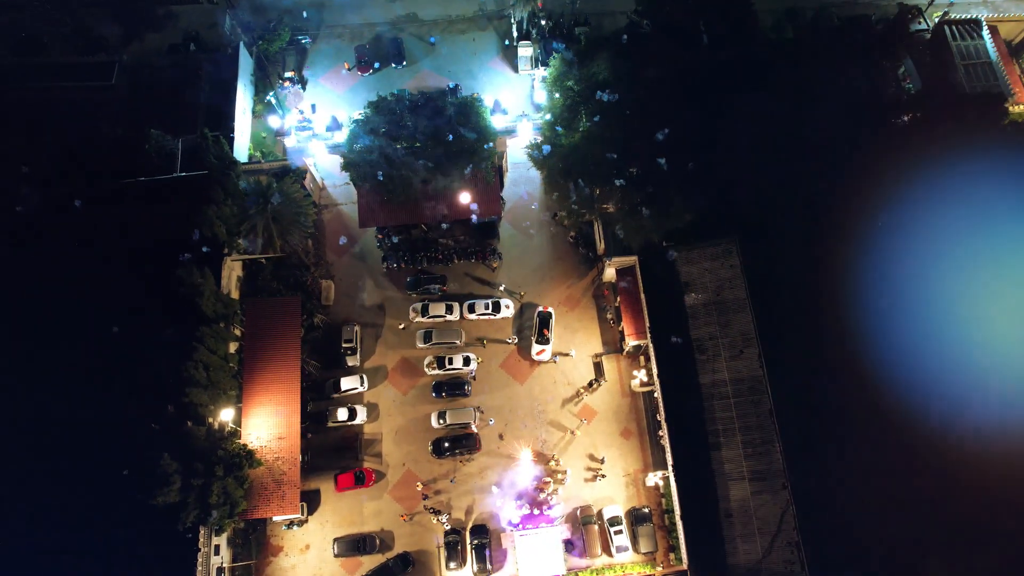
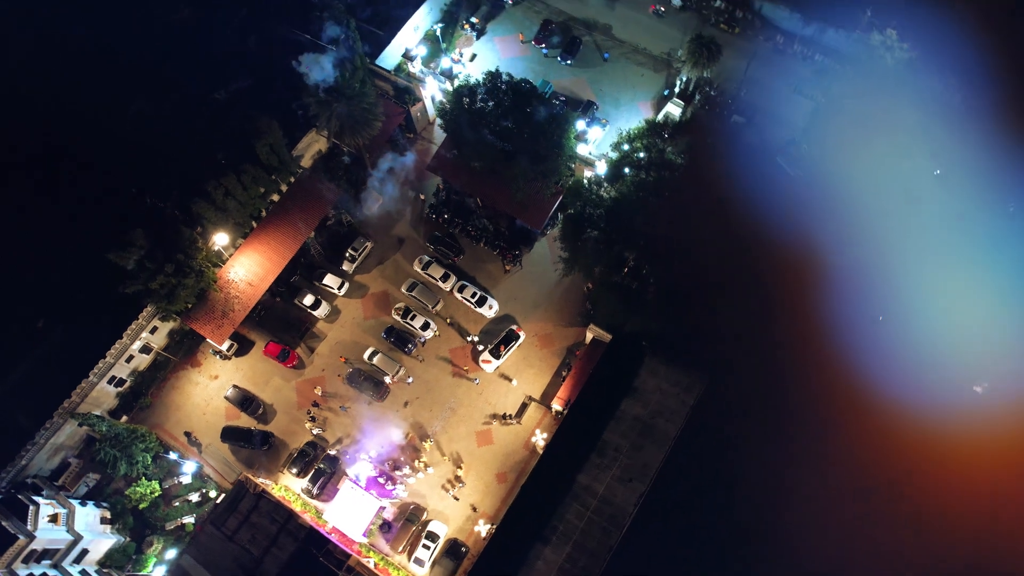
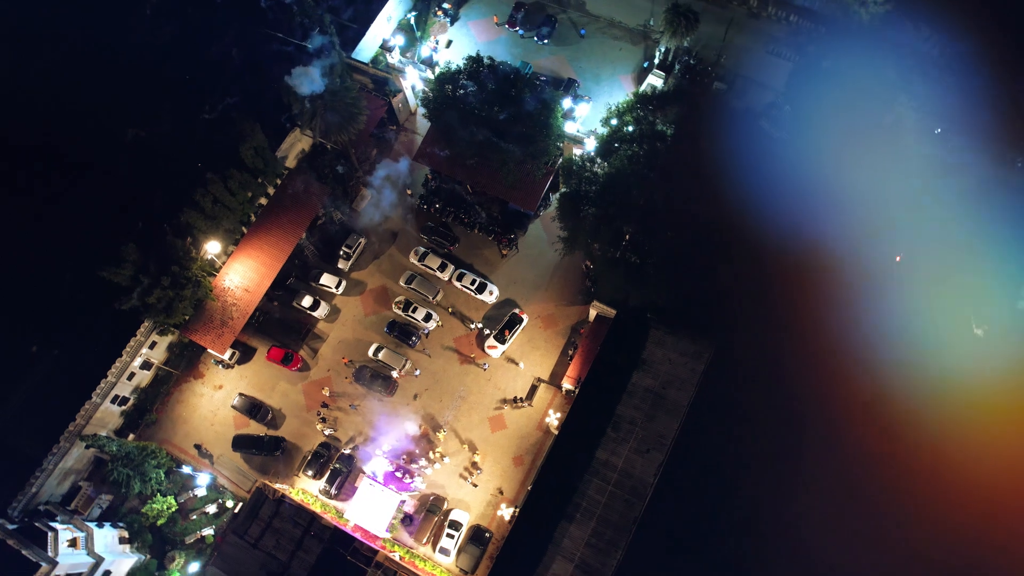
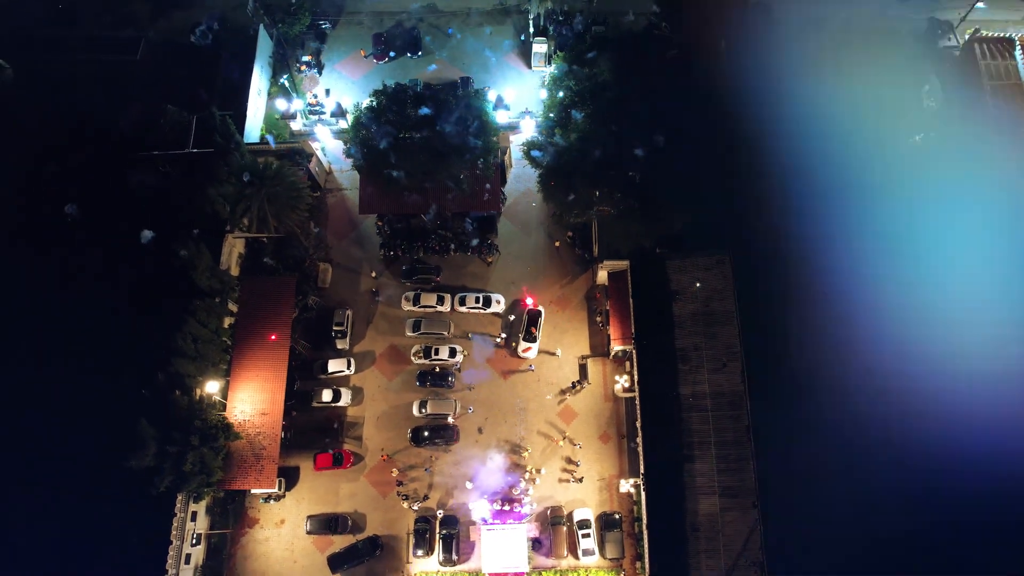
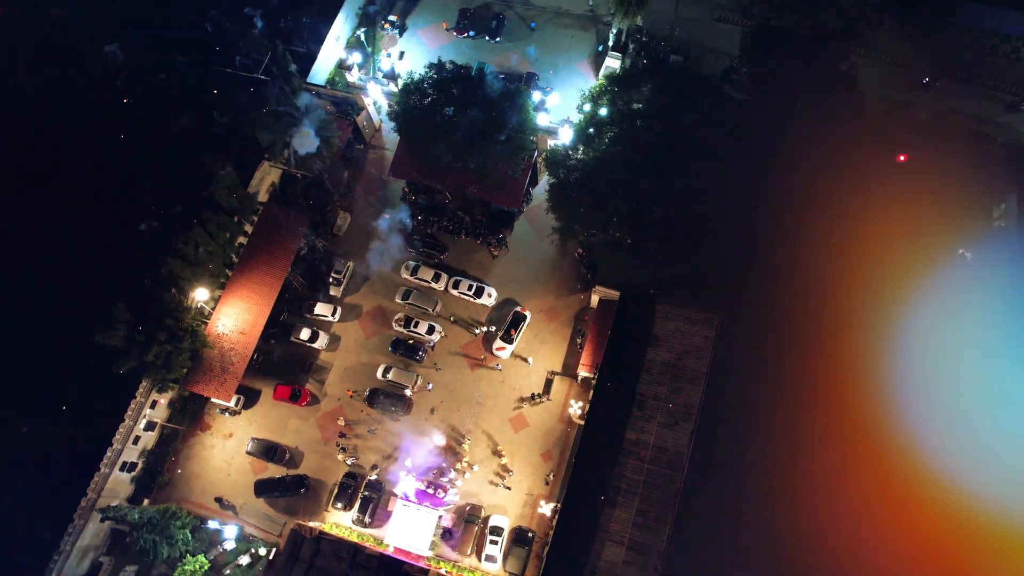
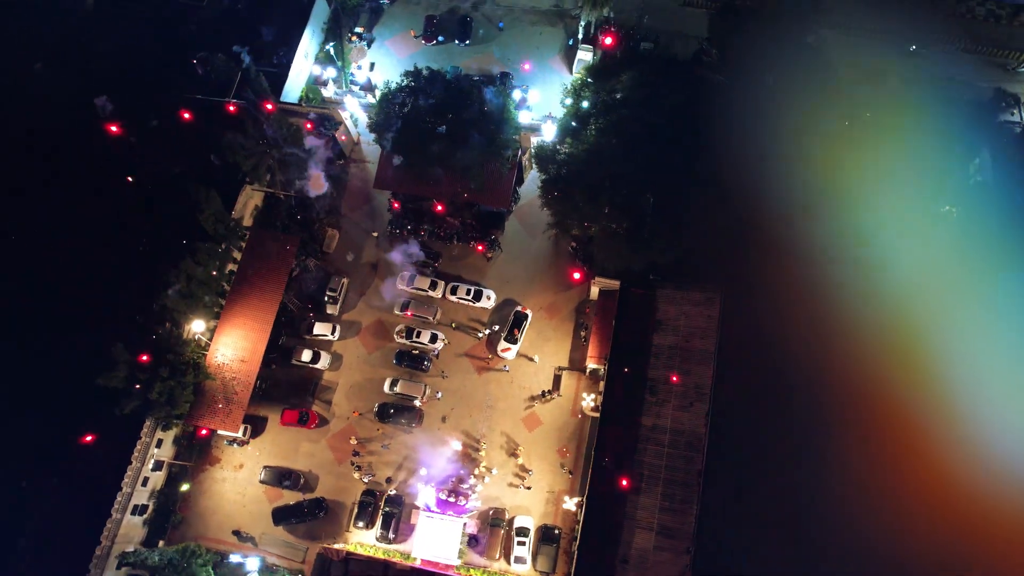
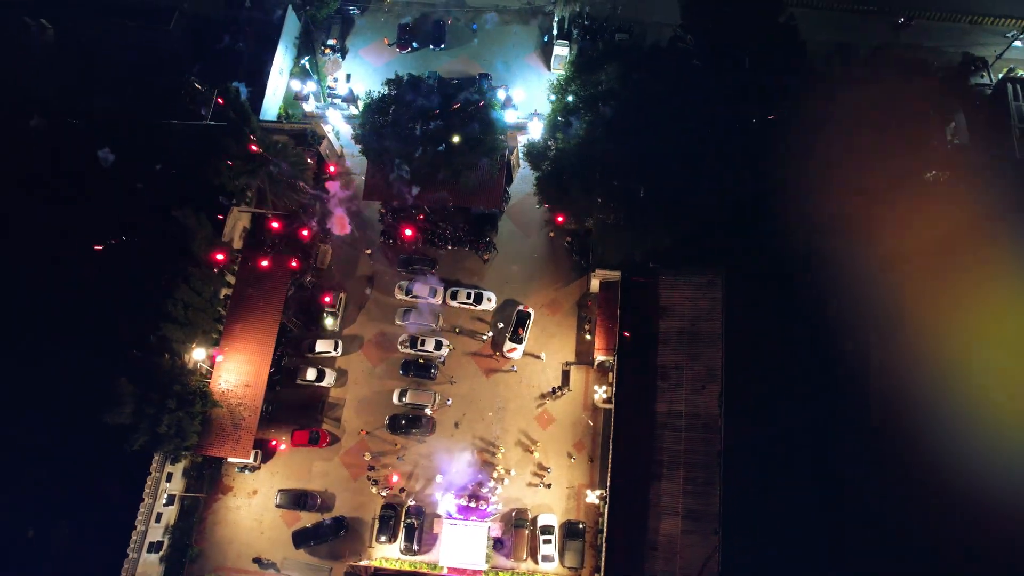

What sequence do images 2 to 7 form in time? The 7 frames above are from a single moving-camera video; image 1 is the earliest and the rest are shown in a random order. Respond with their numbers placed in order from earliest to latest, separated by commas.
4, 7, 6, 5, 3, 2
